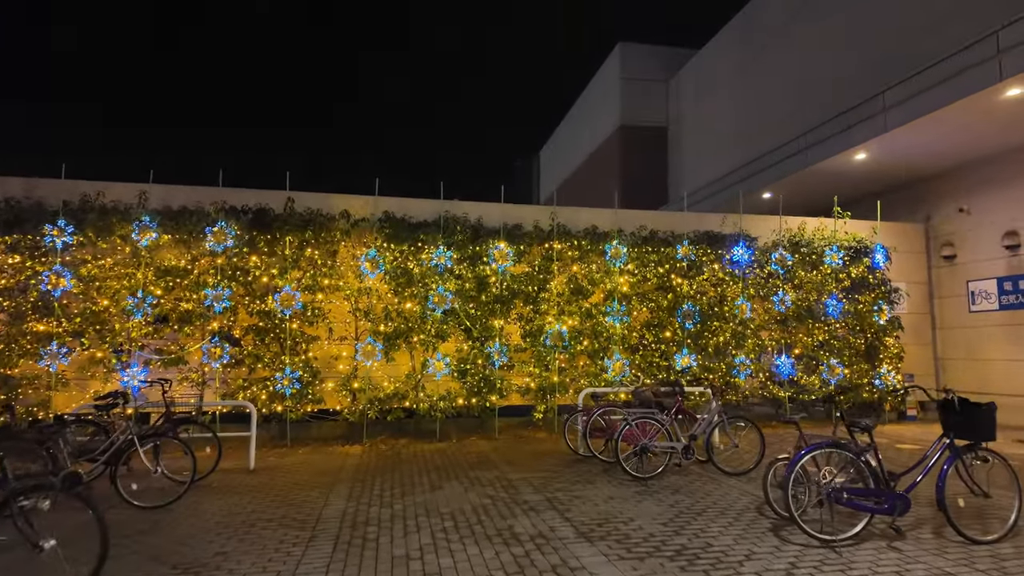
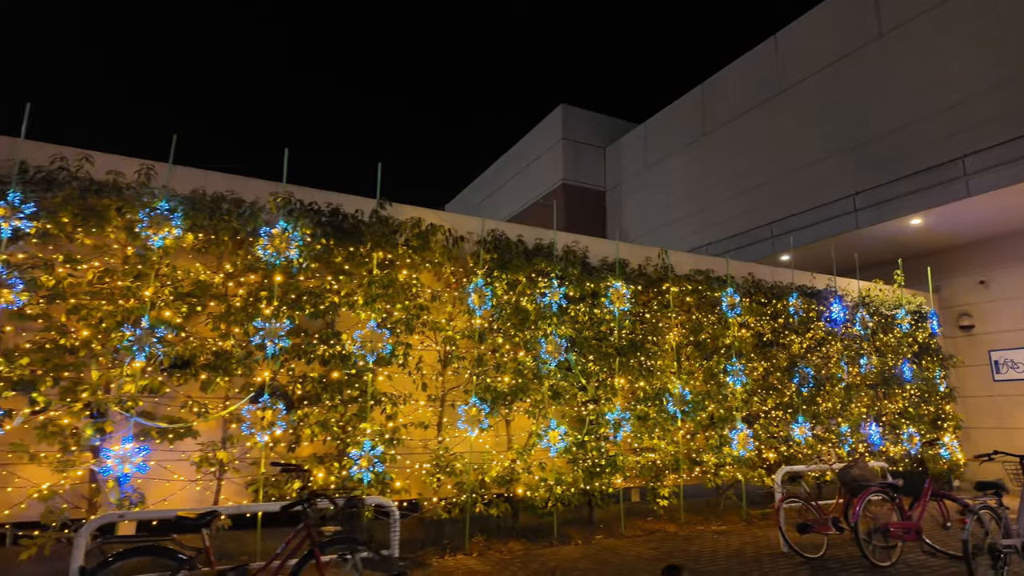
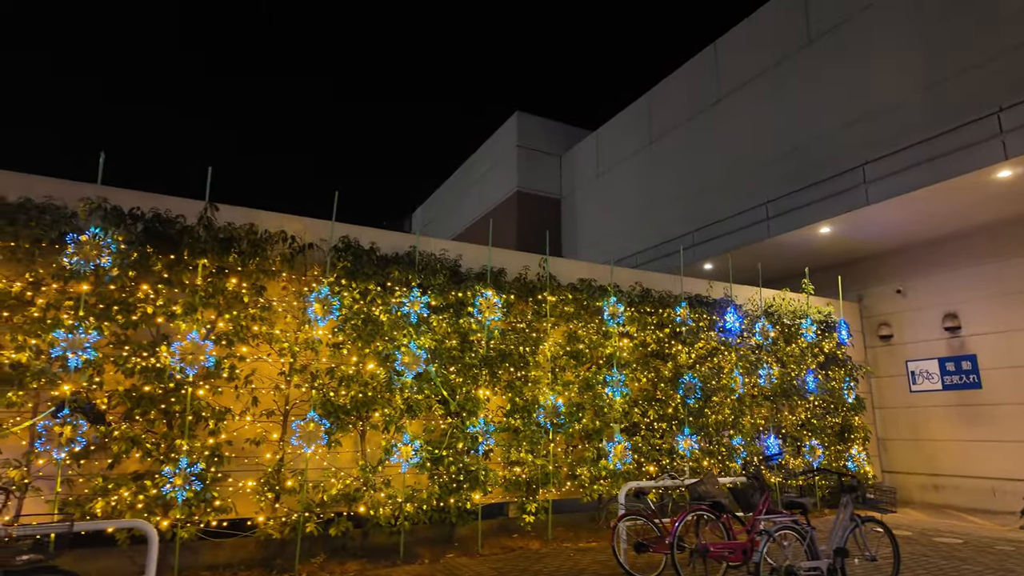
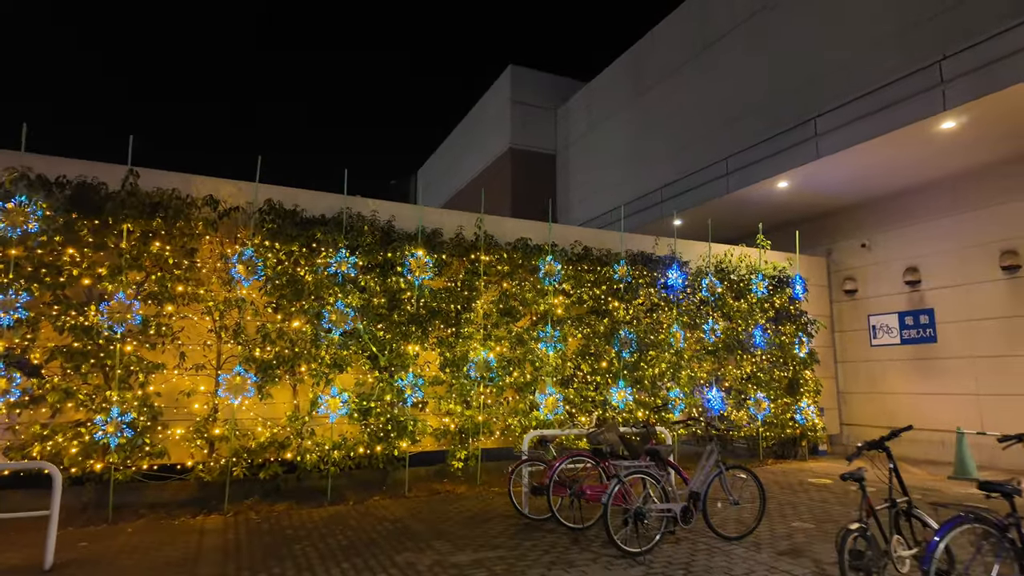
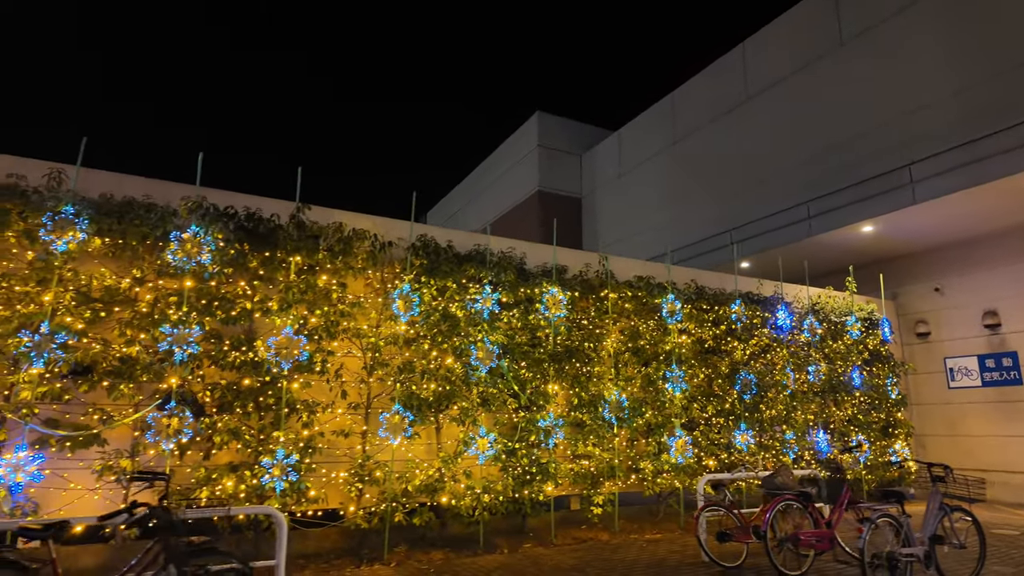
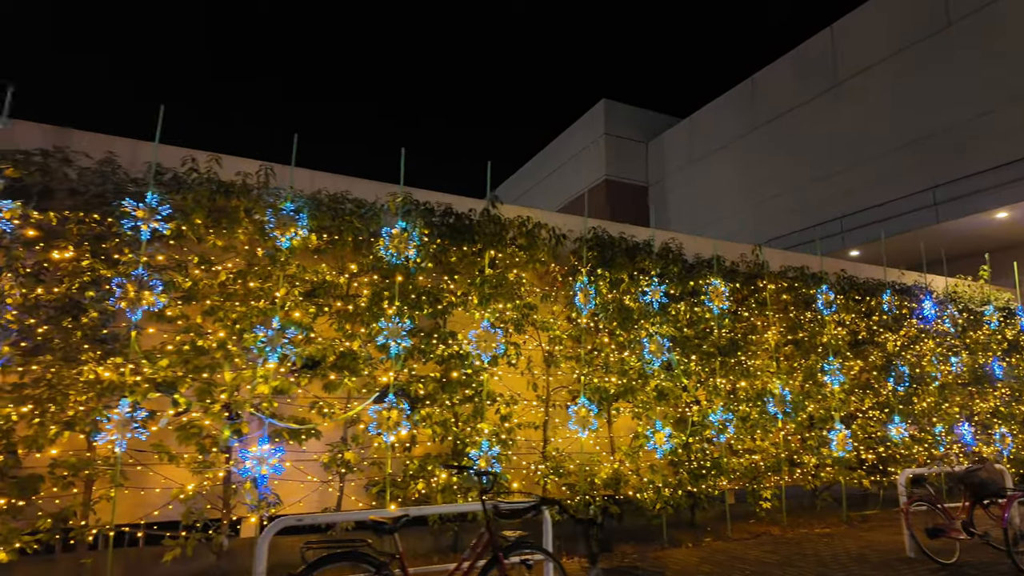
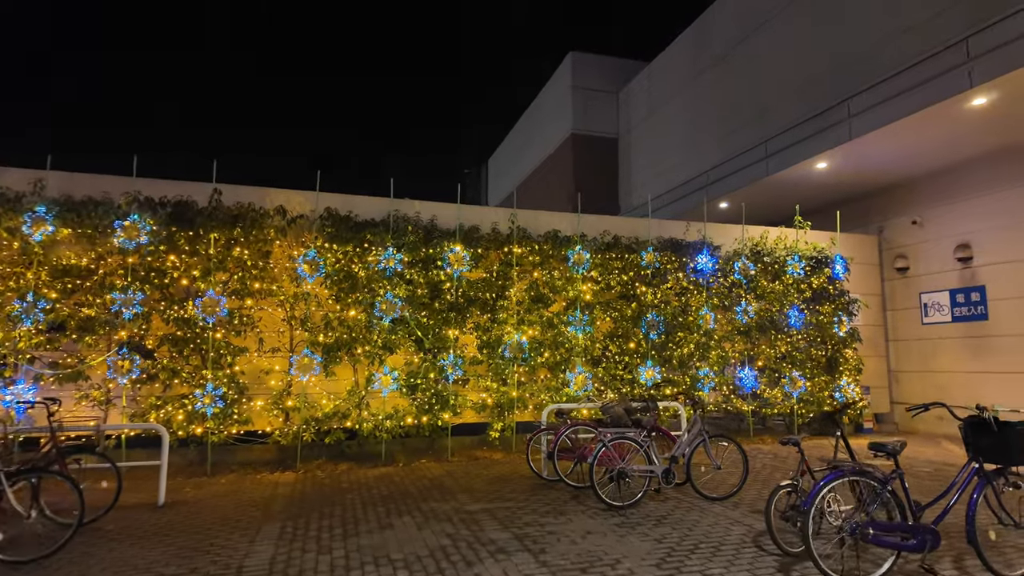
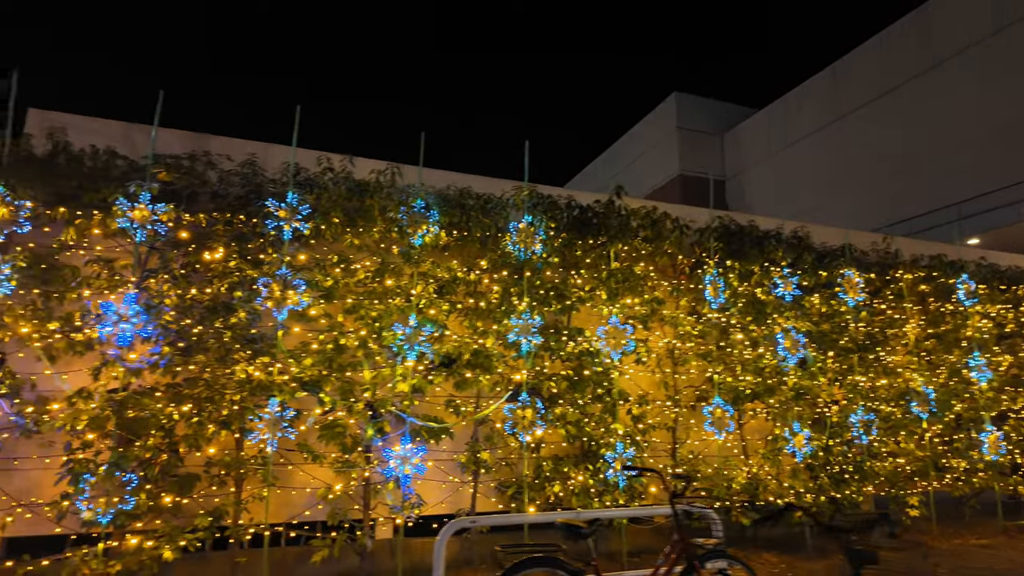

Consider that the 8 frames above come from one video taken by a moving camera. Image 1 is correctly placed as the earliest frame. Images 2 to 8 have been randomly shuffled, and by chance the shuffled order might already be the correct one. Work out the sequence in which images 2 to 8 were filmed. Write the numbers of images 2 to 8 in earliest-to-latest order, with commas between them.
7, 4, 3, 5, 2, 6, 8
